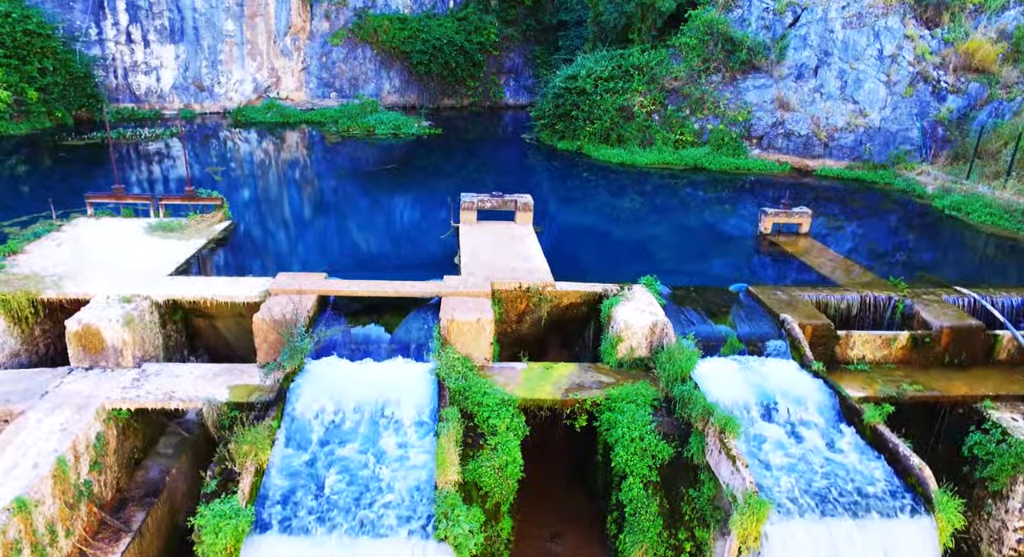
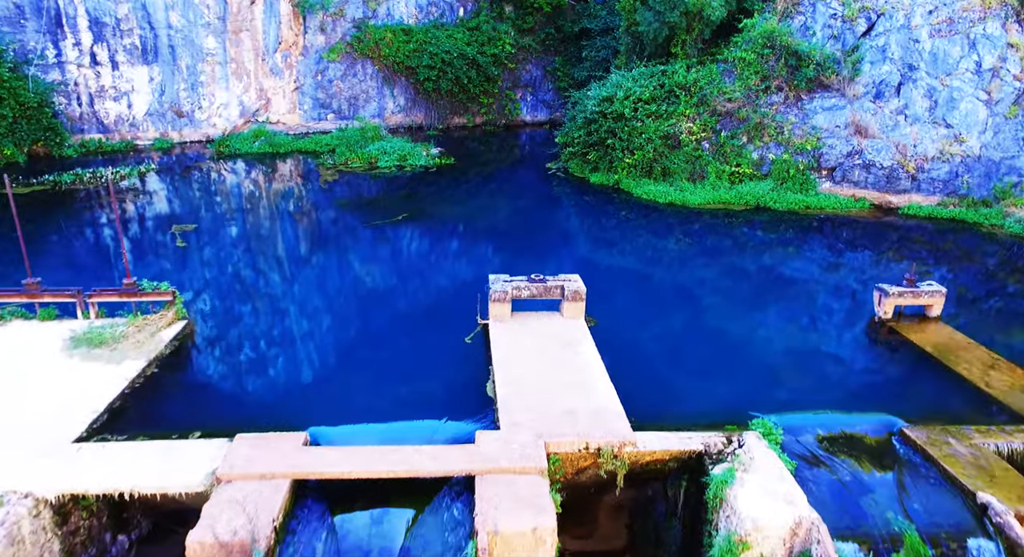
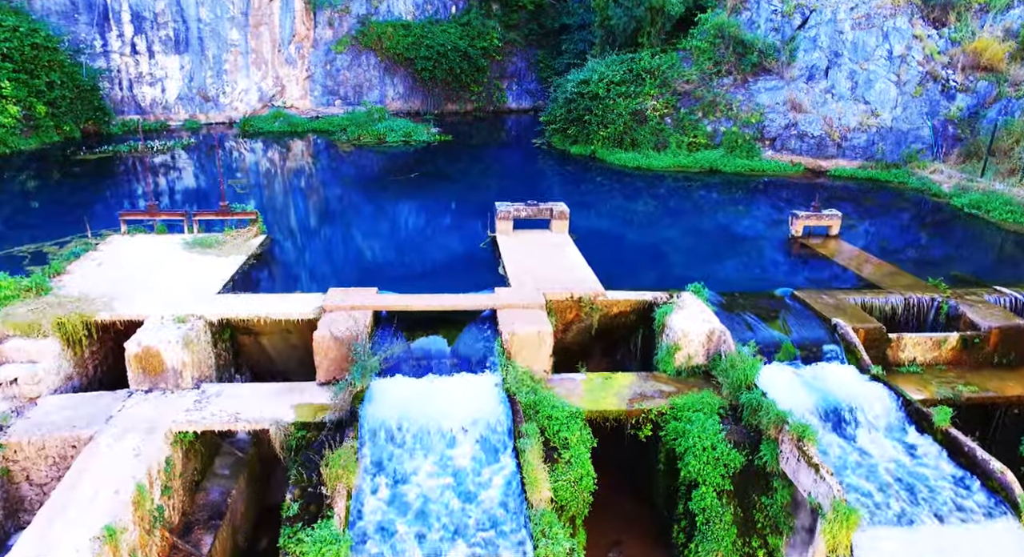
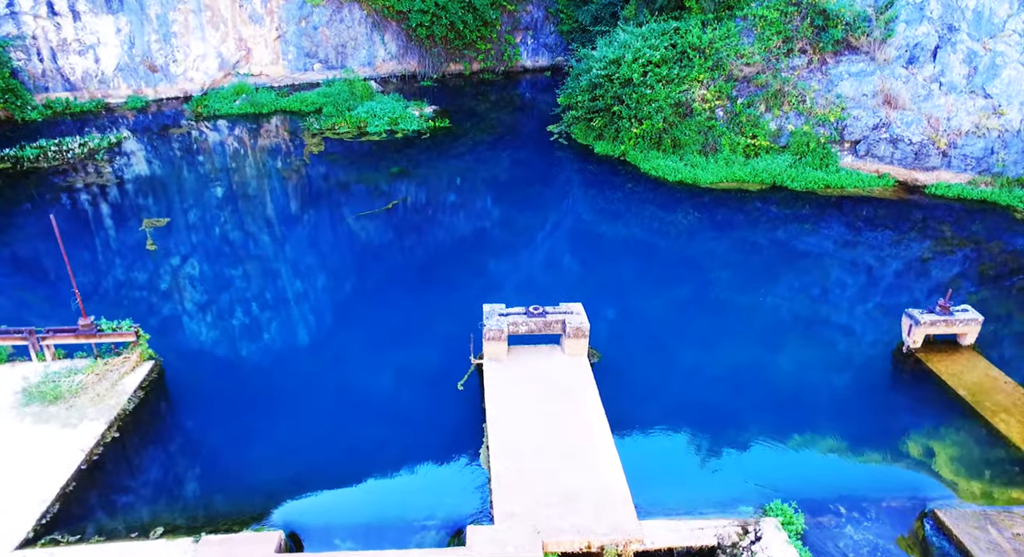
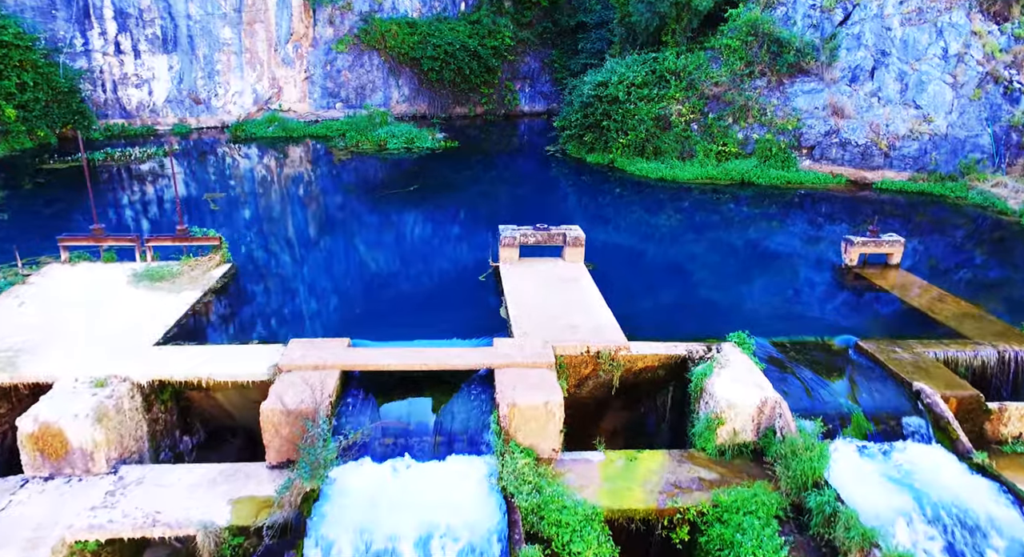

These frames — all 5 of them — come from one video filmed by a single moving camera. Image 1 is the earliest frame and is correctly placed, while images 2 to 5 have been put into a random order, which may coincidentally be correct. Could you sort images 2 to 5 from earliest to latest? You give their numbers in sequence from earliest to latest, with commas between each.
3, 5, 2, 4
